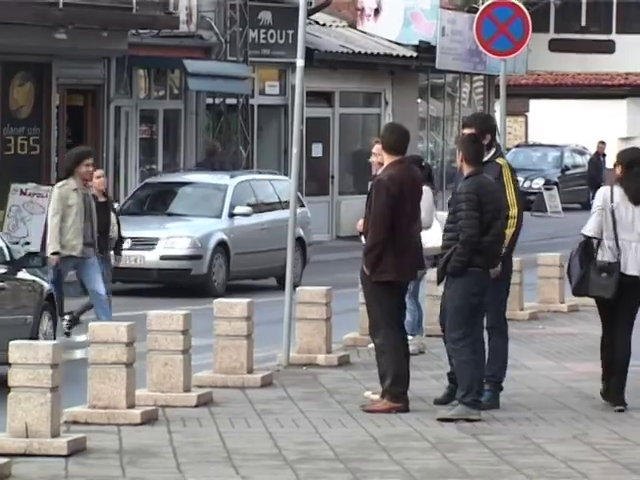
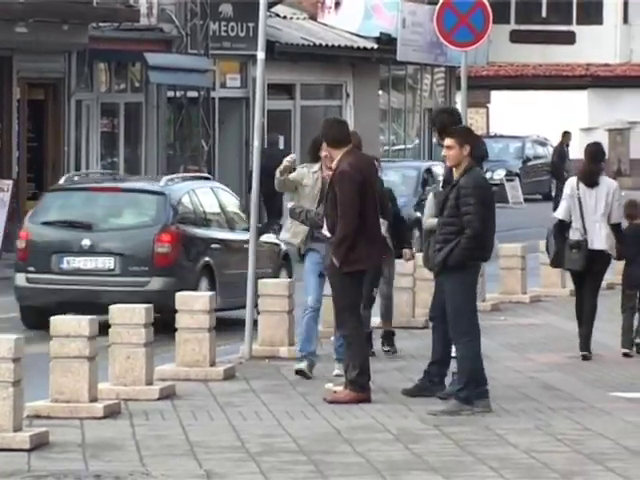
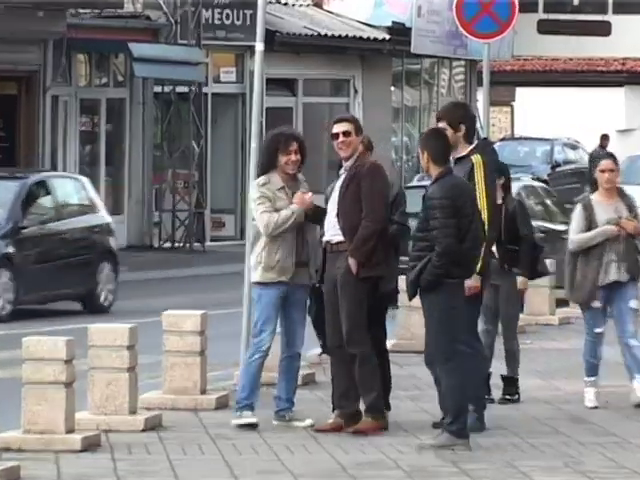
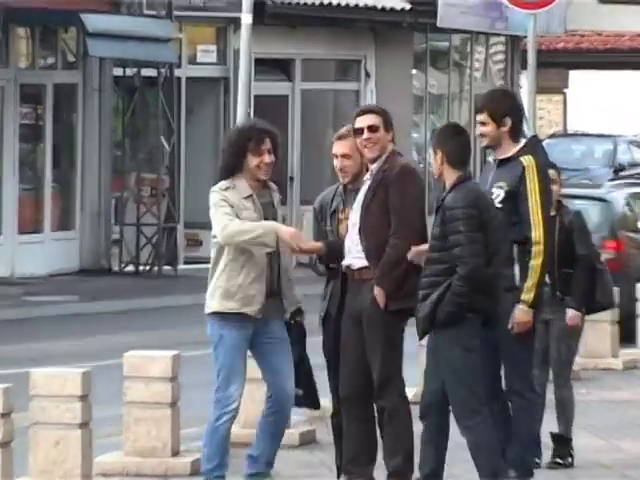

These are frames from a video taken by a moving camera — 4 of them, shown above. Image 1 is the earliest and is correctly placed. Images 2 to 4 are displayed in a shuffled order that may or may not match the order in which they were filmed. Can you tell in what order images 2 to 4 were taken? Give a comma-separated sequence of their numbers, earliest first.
2, 3, 4
